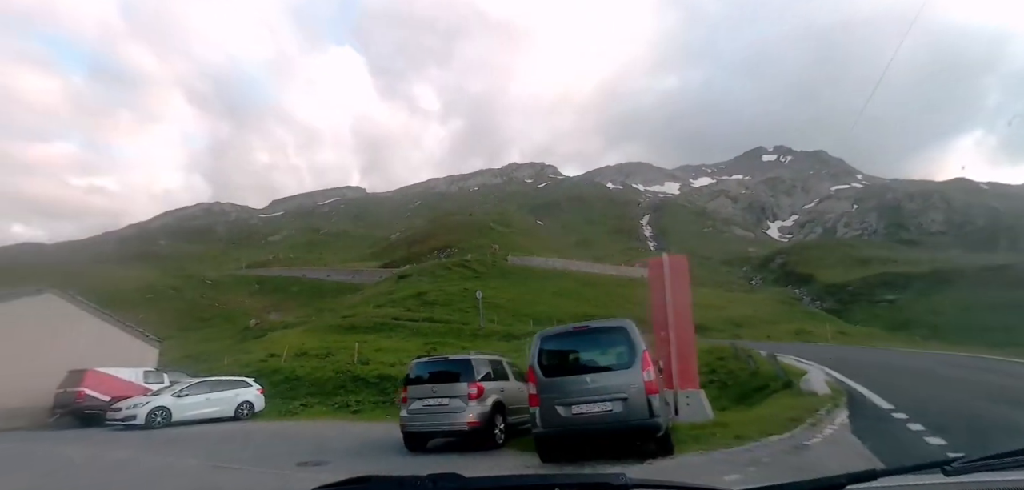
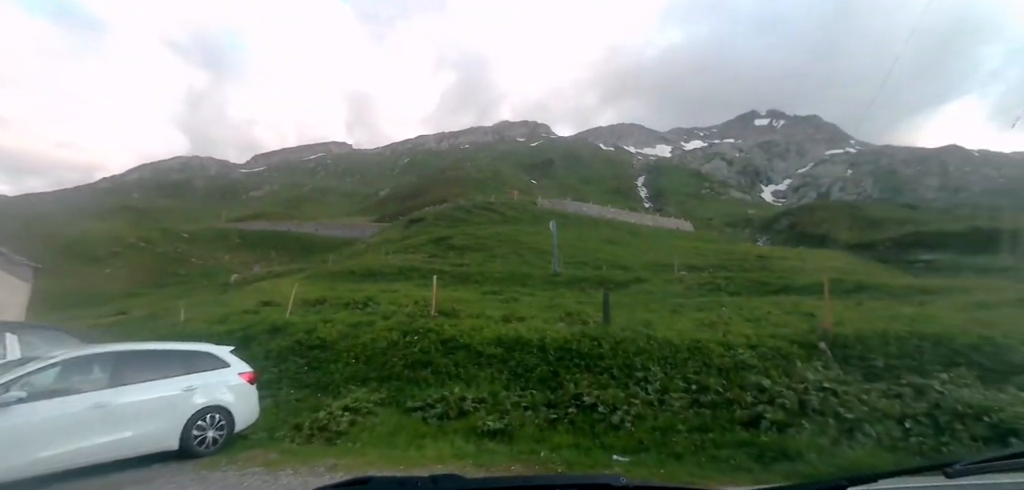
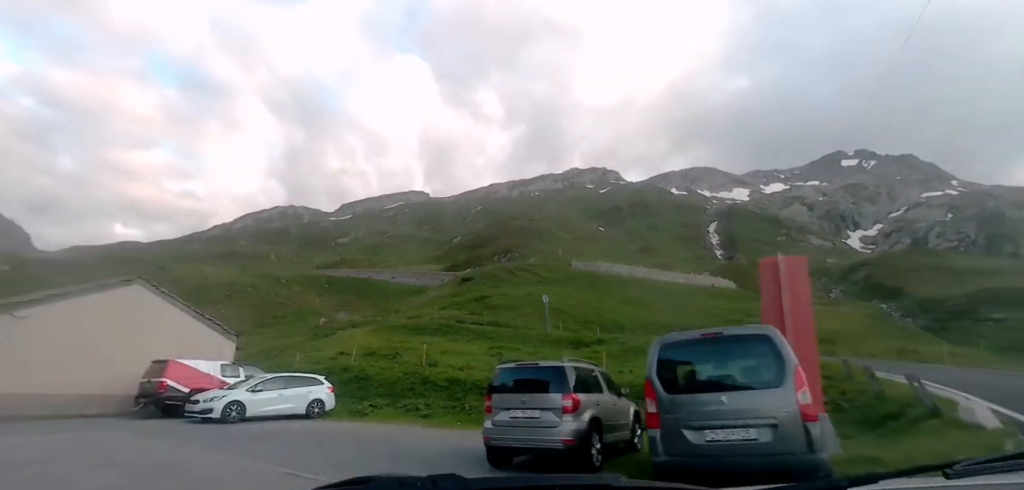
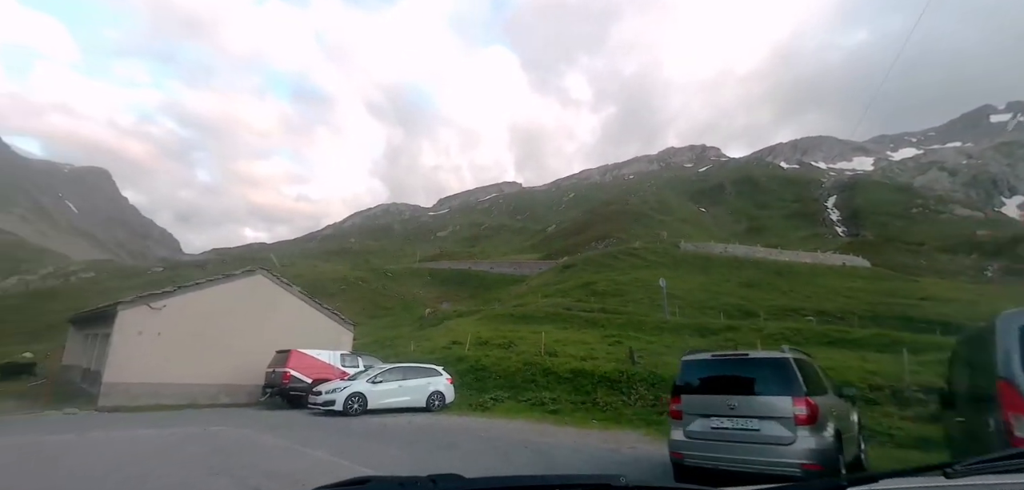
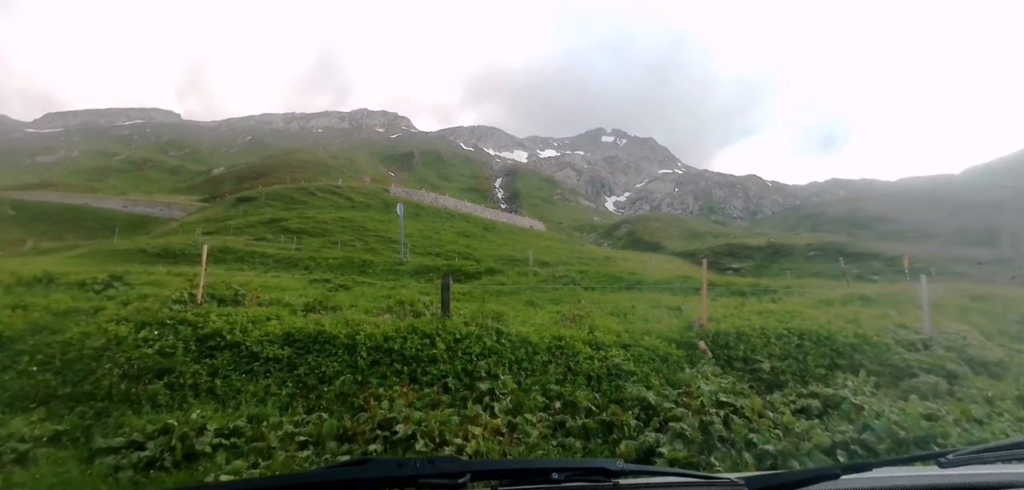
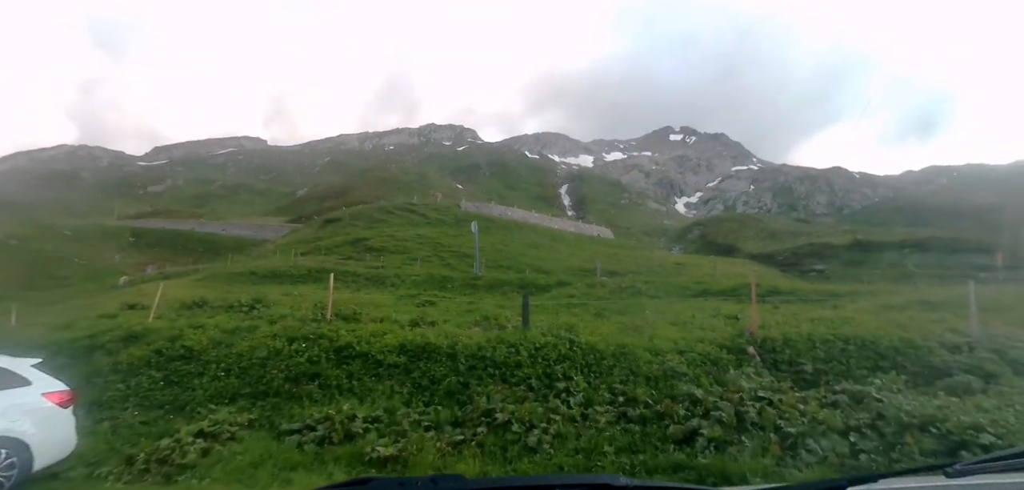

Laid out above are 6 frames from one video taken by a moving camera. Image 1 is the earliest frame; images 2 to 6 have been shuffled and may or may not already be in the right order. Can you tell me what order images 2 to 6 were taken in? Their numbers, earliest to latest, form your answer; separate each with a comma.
3, 4, 2, 6, 5
